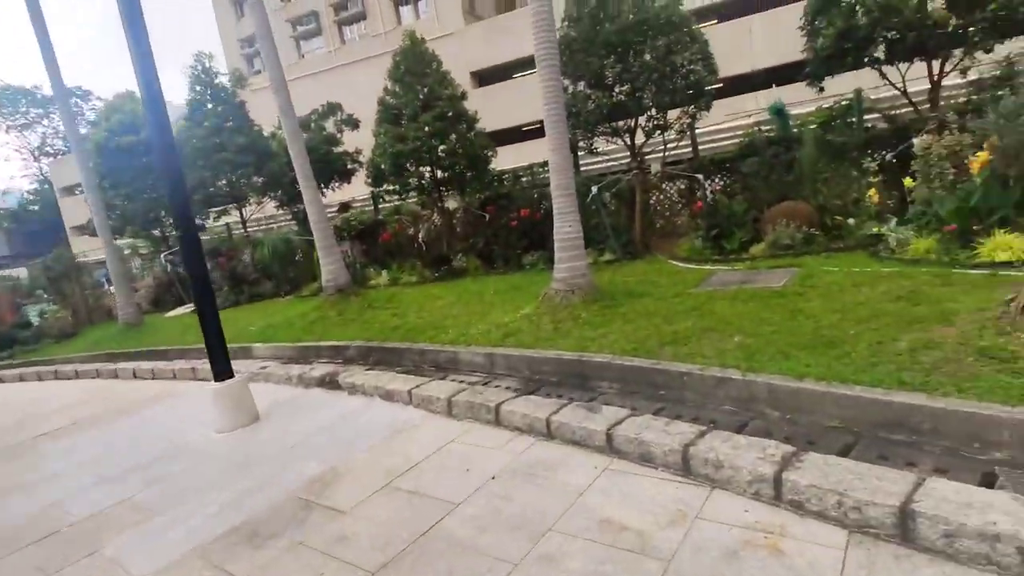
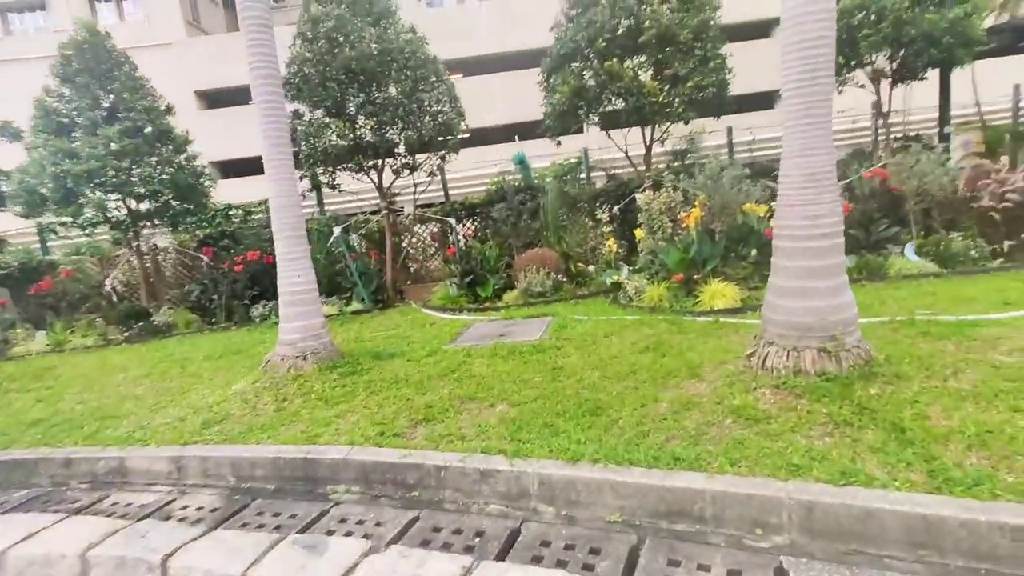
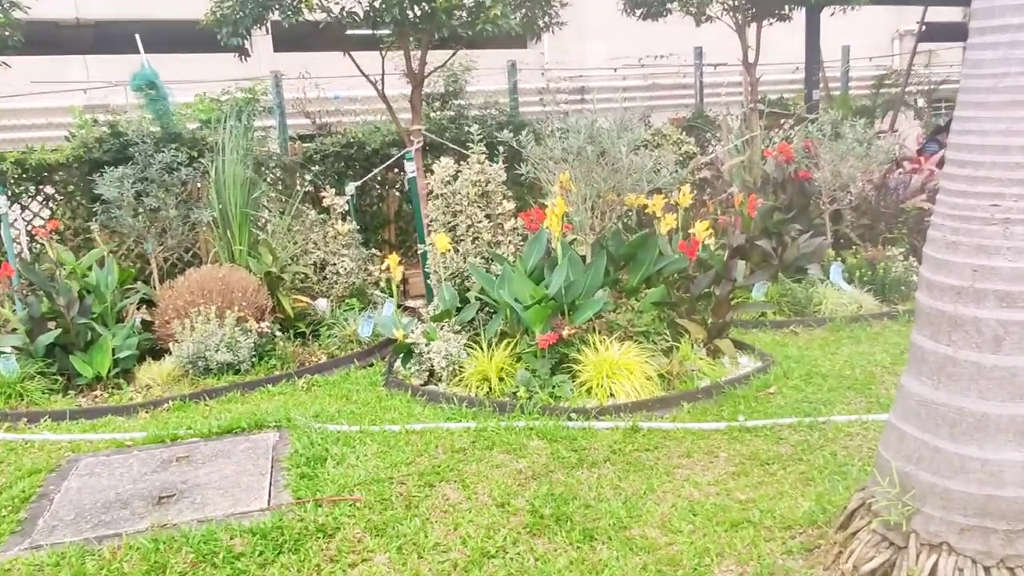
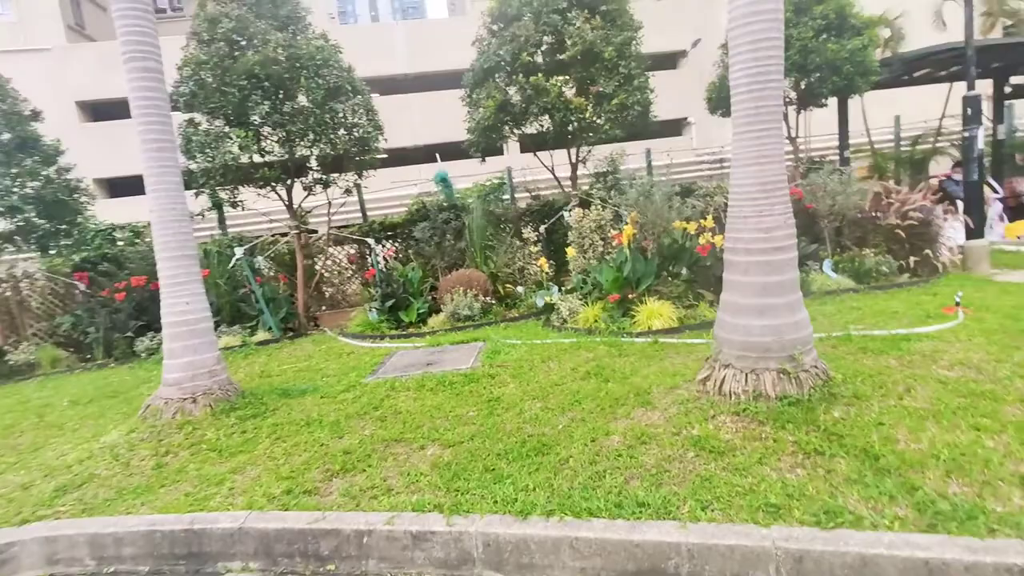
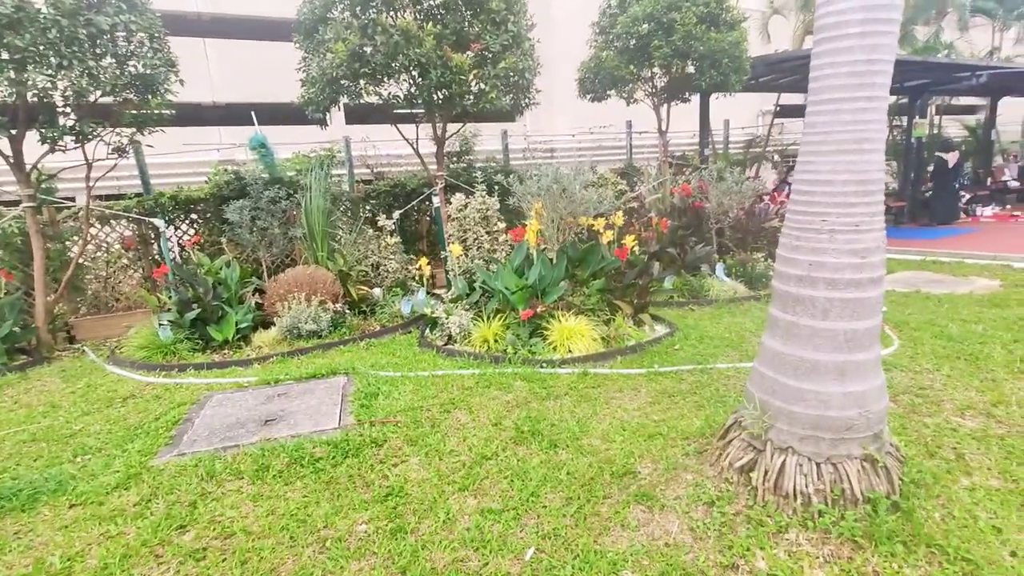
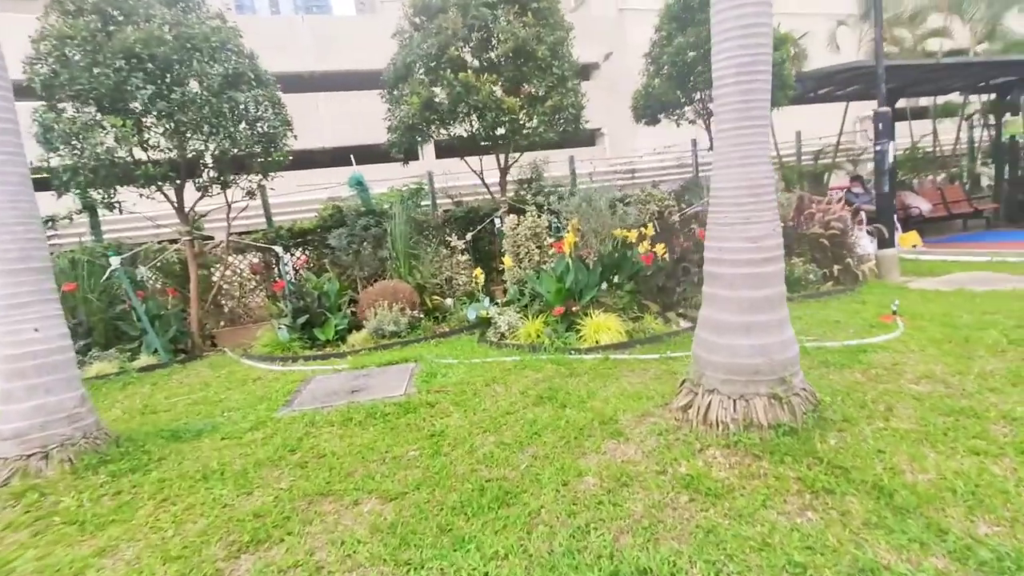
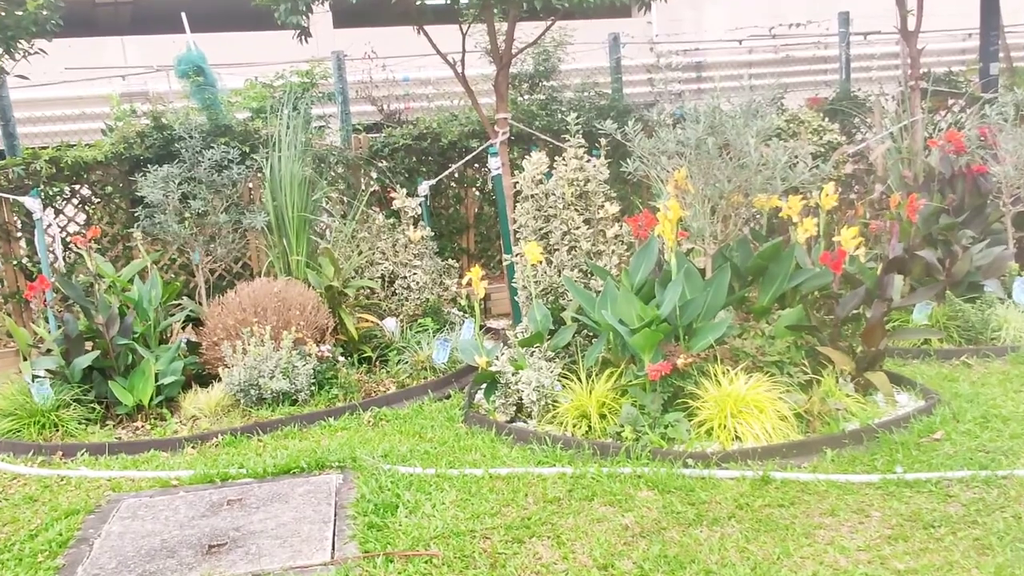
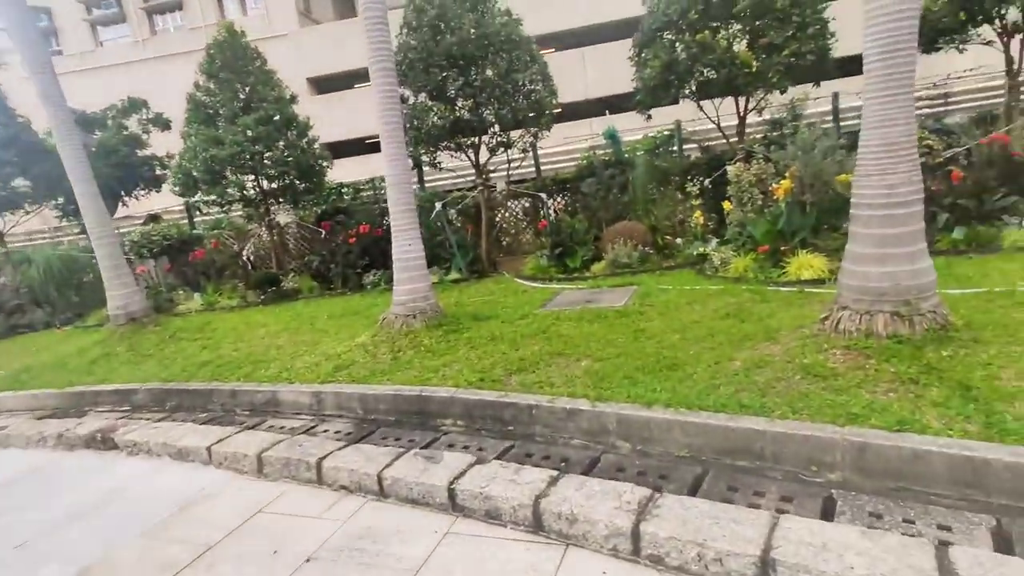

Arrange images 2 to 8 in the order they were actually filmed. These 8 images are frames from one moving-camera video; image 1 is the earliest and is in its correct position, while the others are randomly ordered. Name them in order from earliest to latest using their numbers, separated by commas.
8, 2, 4, 6, 5, 3, 7
